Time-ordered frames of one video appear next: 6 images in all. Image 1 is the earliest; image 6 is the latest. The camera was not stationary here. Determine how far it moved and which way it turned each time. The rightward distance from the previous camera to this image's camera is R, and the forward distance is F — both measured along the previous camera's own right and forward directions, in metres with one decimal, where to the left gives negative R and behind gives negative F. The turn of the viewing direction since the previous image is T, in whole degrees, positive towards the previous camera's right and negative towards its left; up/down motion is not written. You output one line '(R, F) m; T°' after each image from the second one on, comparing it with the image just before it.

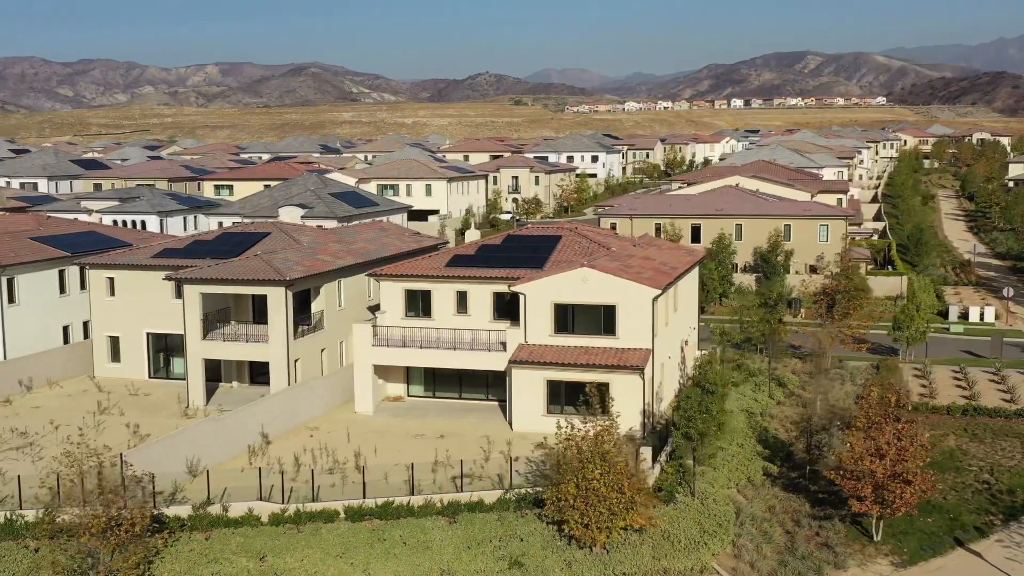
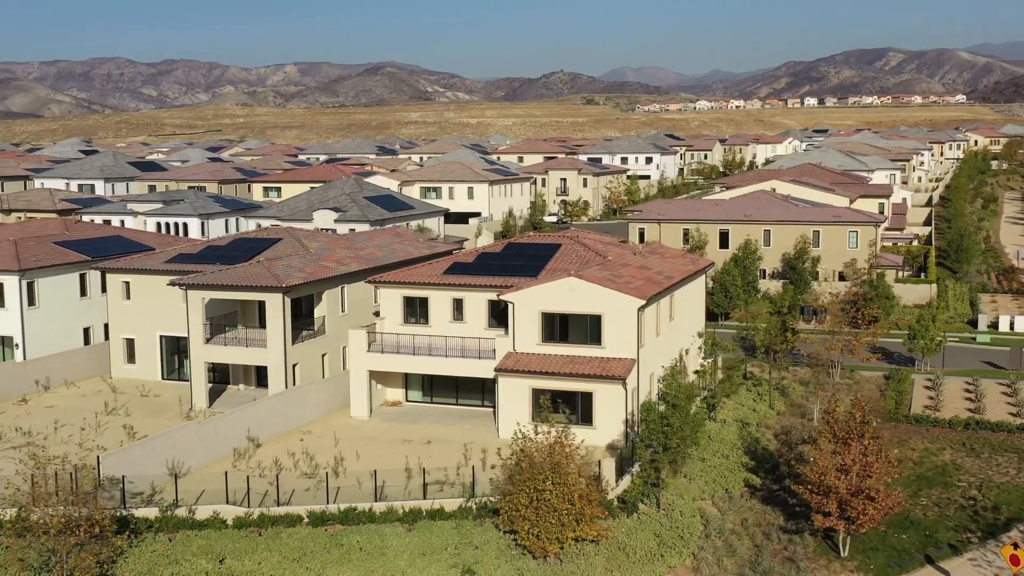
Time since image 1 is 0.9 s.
(+2.0, -0.2) m; -4°
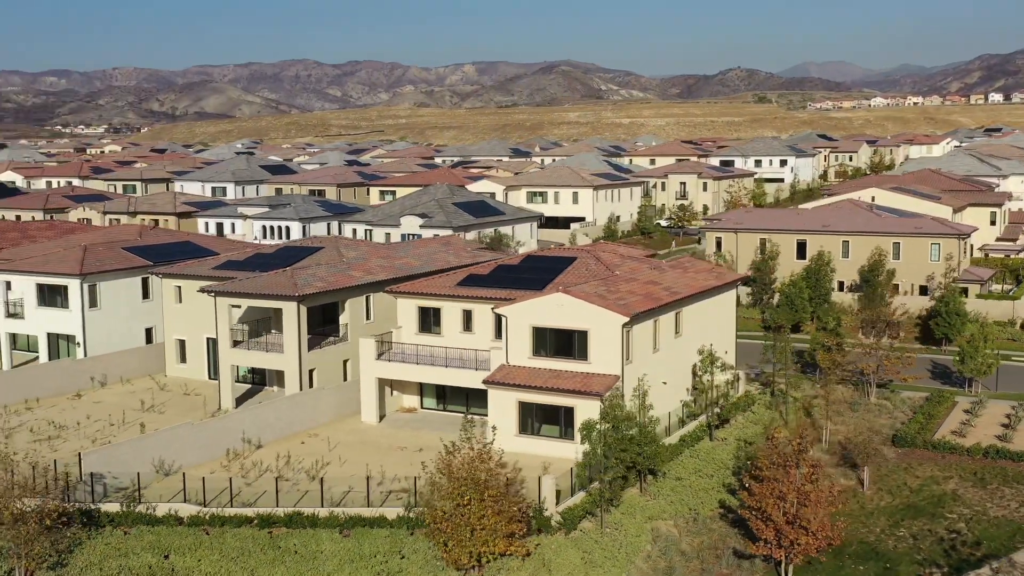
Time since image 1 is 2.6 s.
(+4.3, -0.2) m; -9°
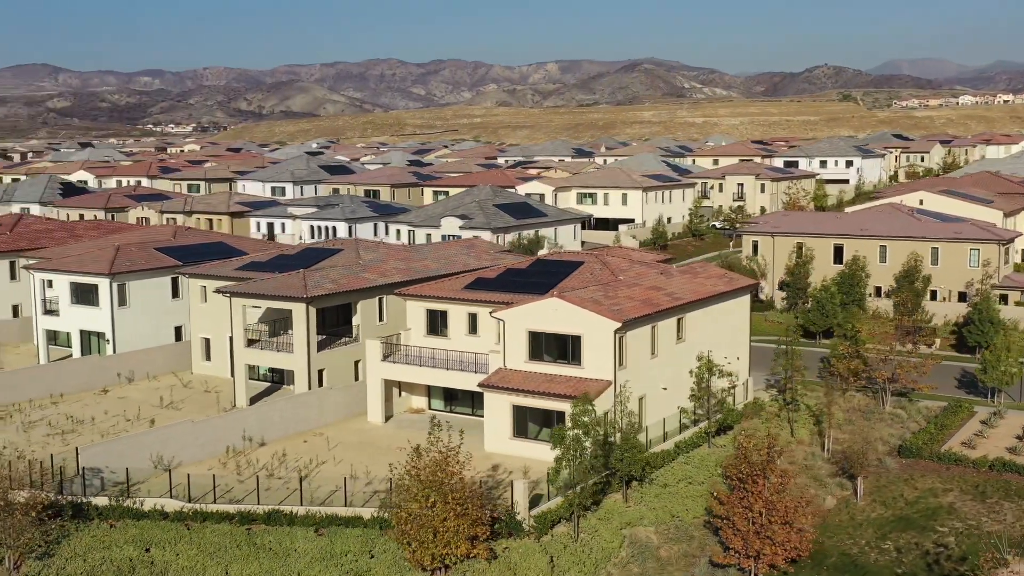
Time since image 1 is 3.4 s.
(+2.1, -0.2) m; -4°
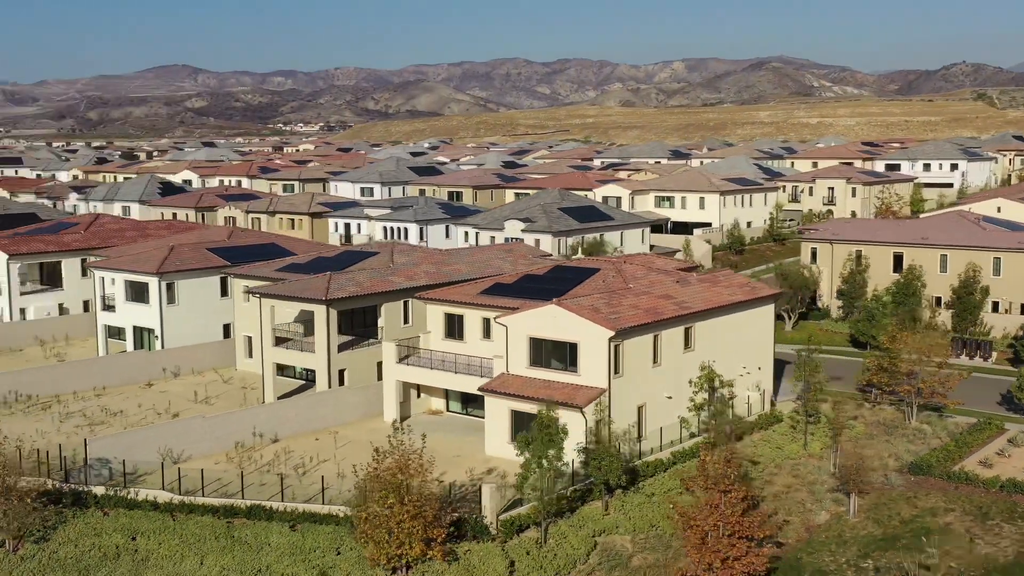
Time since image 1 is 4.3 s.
(+3.0, -0.2) m; -6°
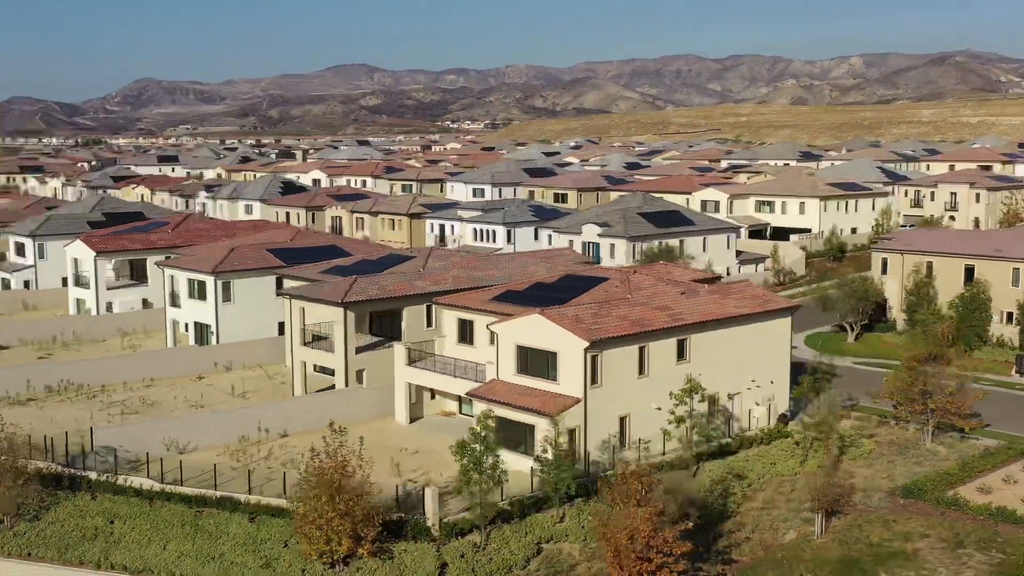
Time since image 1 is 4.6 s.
(+4.4, -0.3) m; -8°
